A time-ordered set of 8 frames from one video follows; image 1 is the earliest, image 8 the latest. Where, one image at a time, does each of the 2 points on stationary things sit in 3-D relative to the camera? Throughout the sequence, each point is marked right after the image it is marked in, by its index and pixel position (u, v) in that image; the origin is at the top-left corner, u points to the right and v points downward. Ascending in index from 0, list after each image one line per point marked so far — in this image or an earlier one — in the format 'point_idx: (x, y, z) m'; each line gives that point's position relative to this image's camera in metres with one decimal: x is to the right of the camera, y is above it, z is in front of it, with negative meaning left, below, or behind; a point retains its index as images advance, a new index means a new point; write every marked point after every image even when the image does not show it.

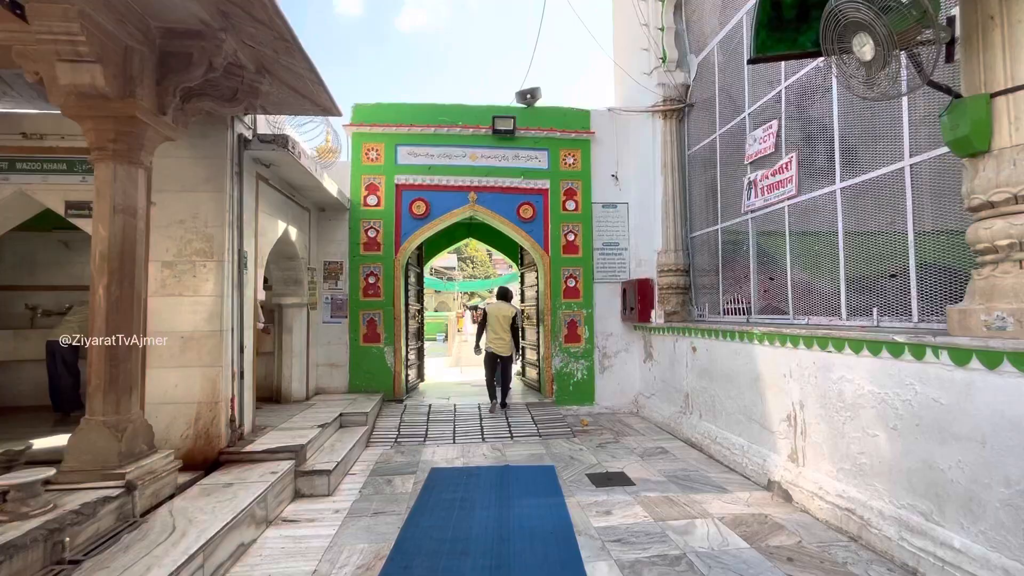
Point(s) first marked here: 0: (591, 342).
0: (+1.2, -0.8, +7.4) m
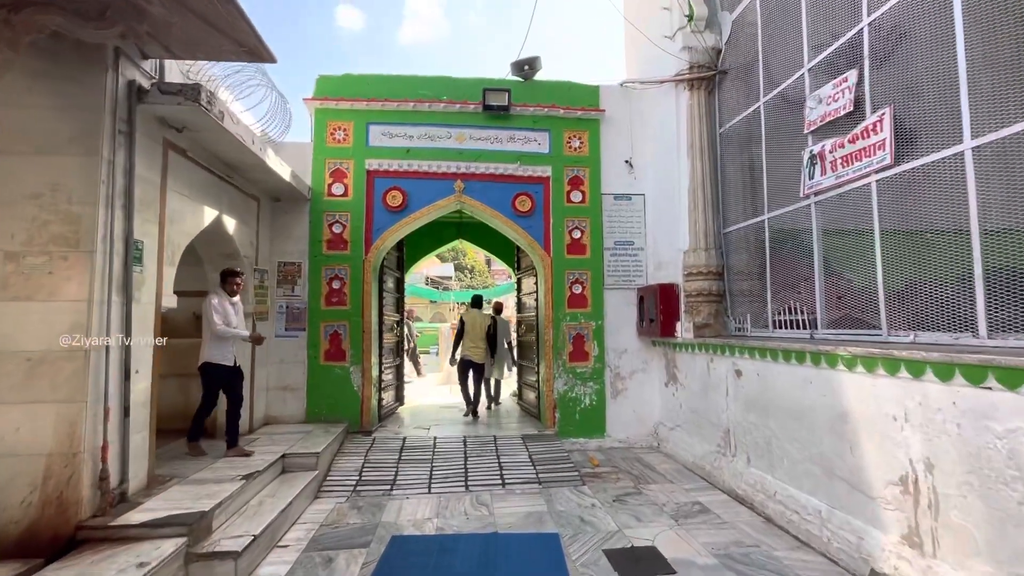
0: (+1.1, -0.9, +6.2) m
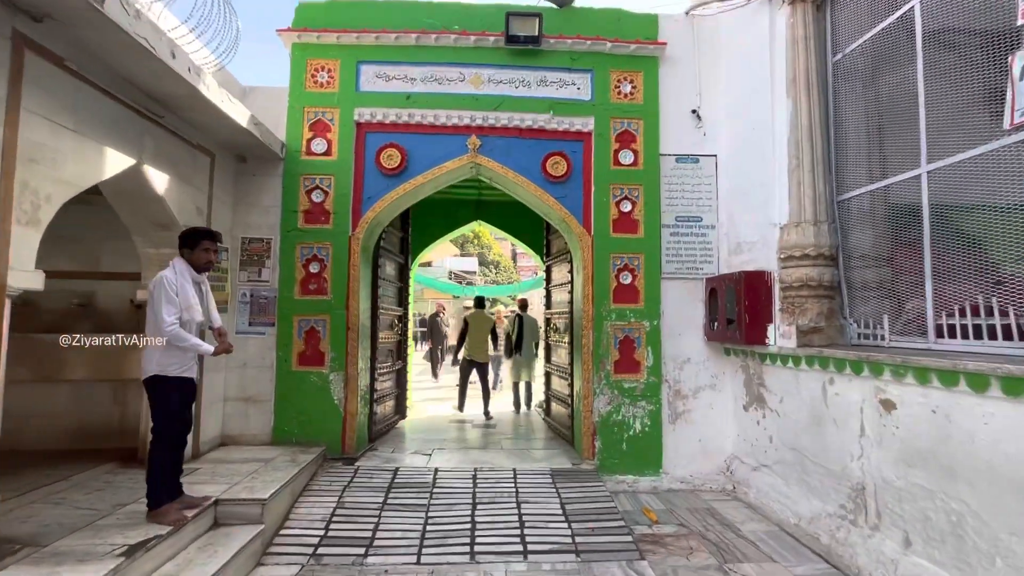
0: (+1.4, -0.8, +4.7) m
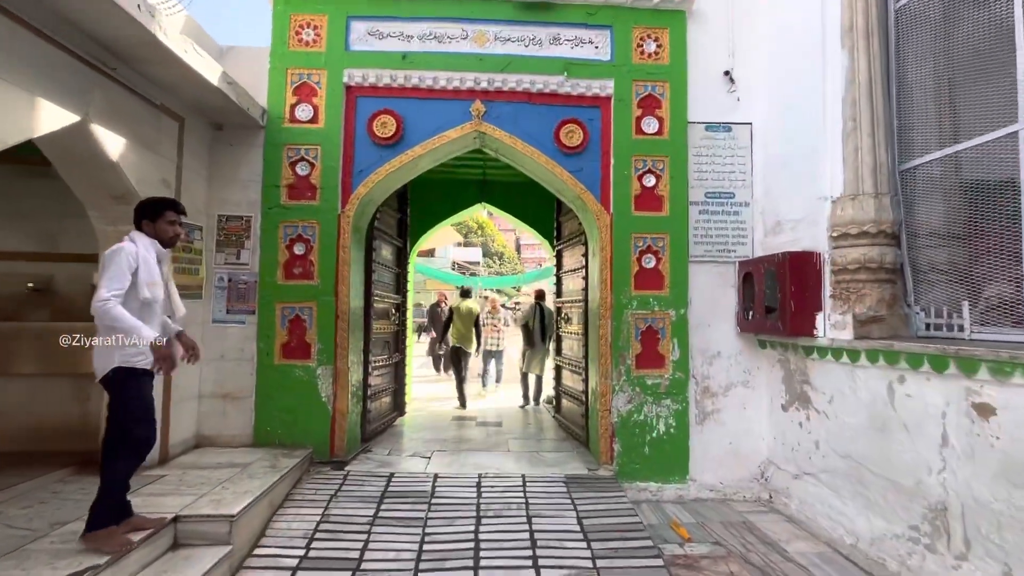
0: (+1.4, -0.7, +4.2) m
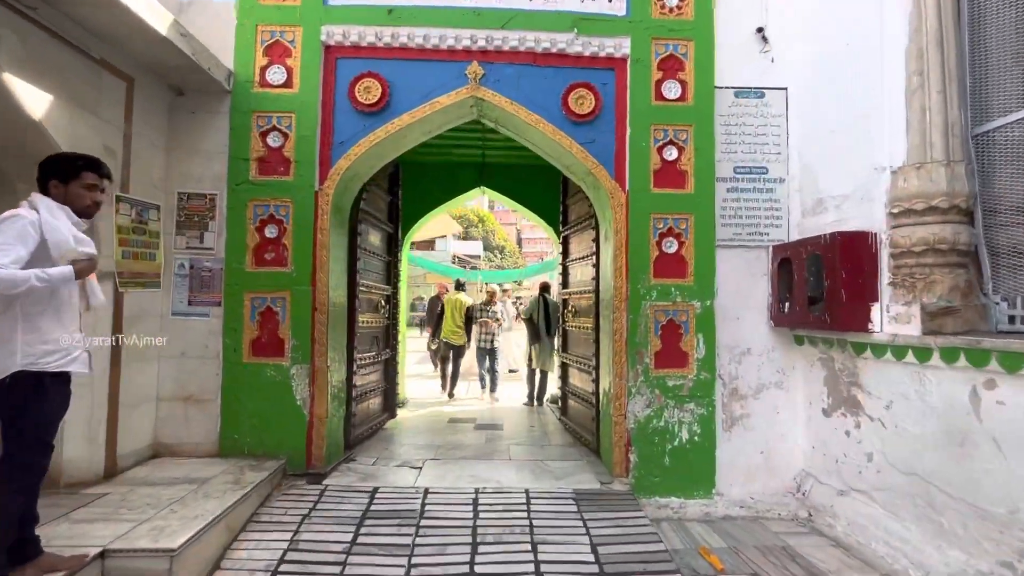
0: (+1.4, -0.6, +3.6) m
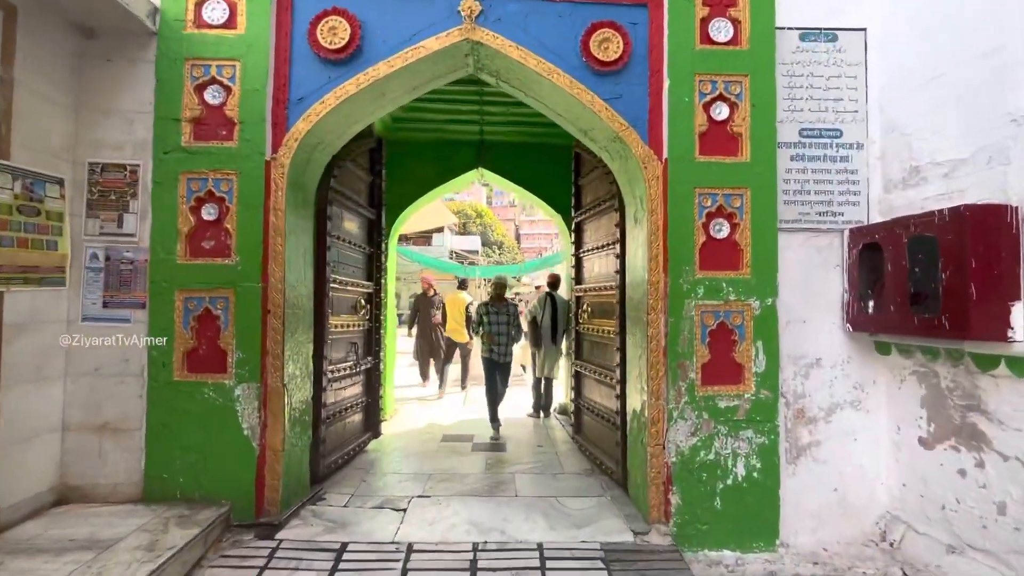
0: (+1.5, -0.6, +2.9) m
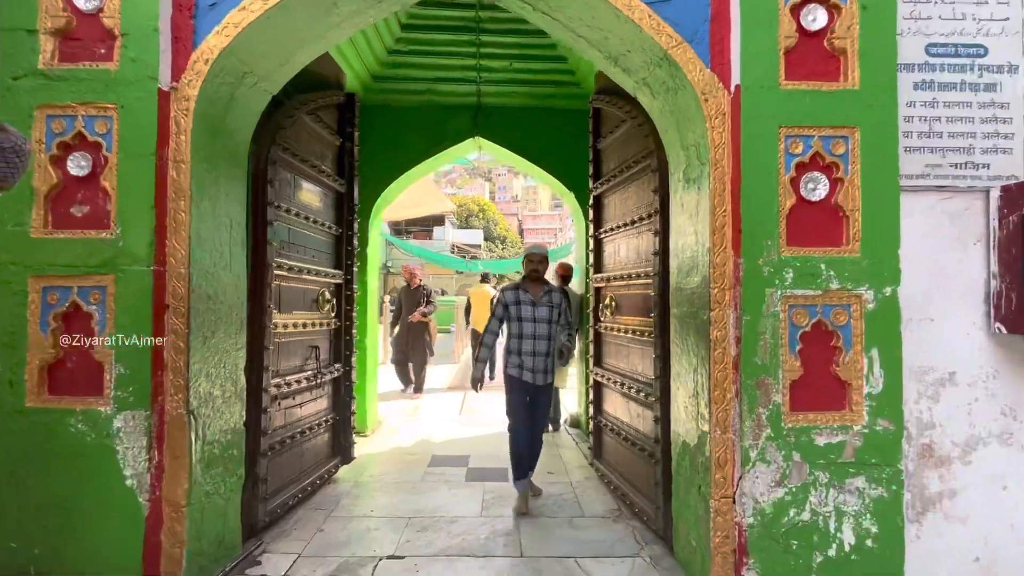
0: (+1.5, -0.5, +2.0) m
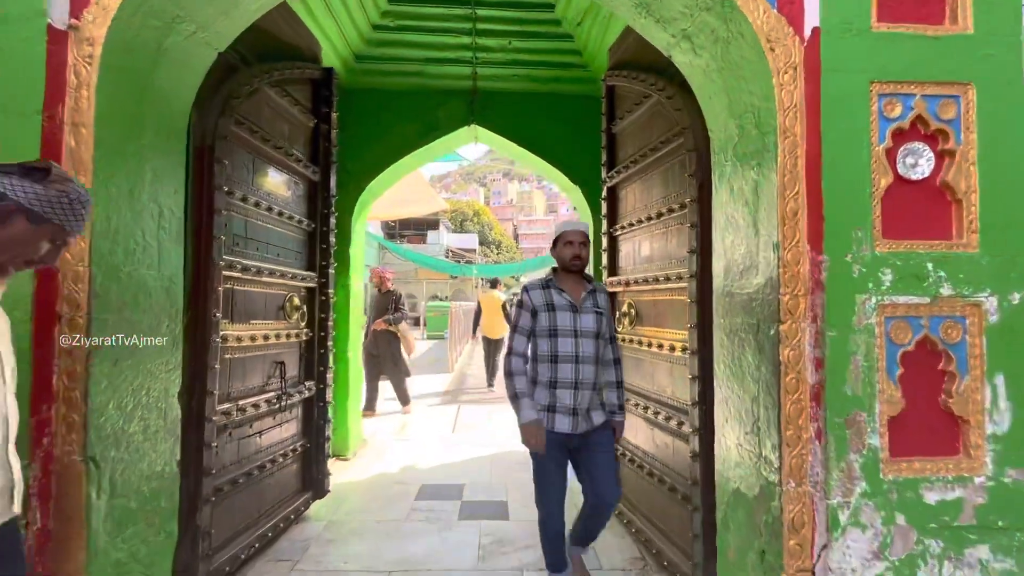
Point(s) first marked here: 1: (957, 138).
0: (+1.5, -0.5, +1.5) m
1: (+1.4, +0.5, +1.5) m
